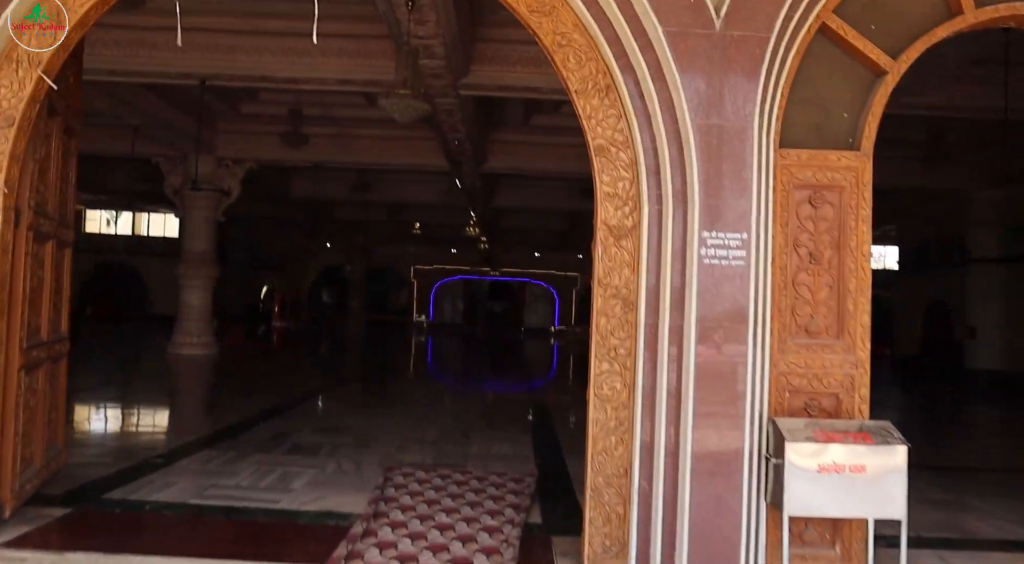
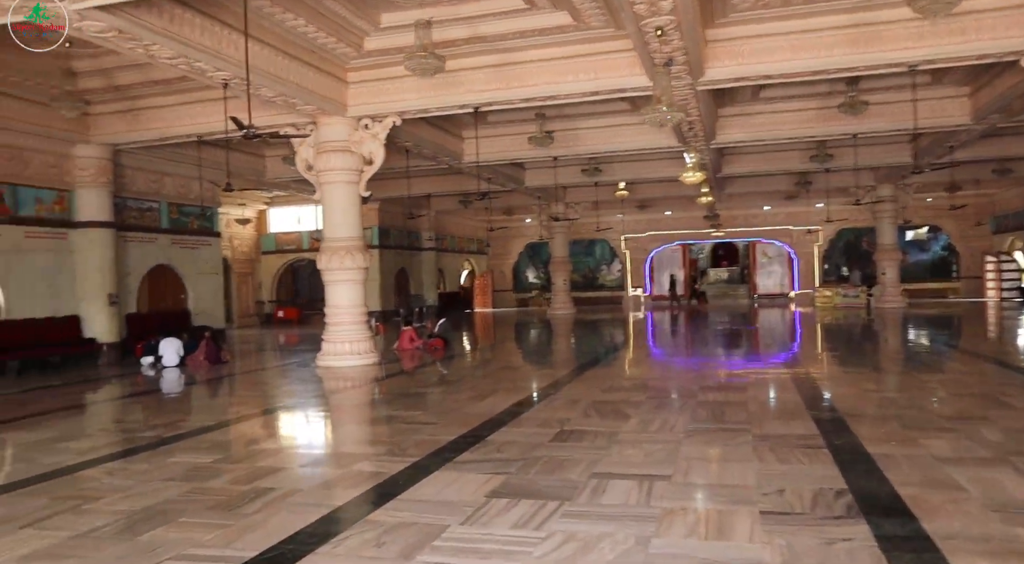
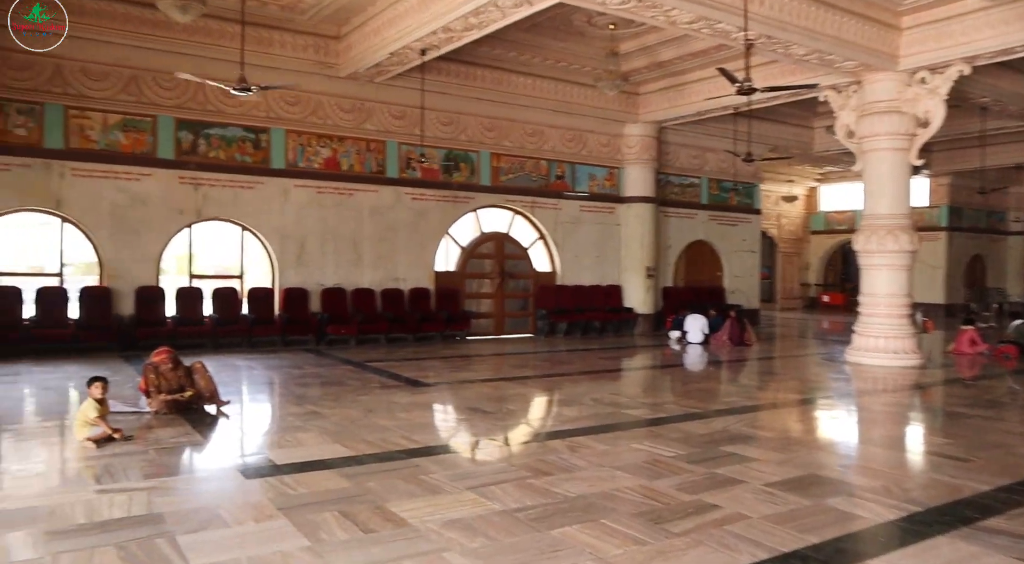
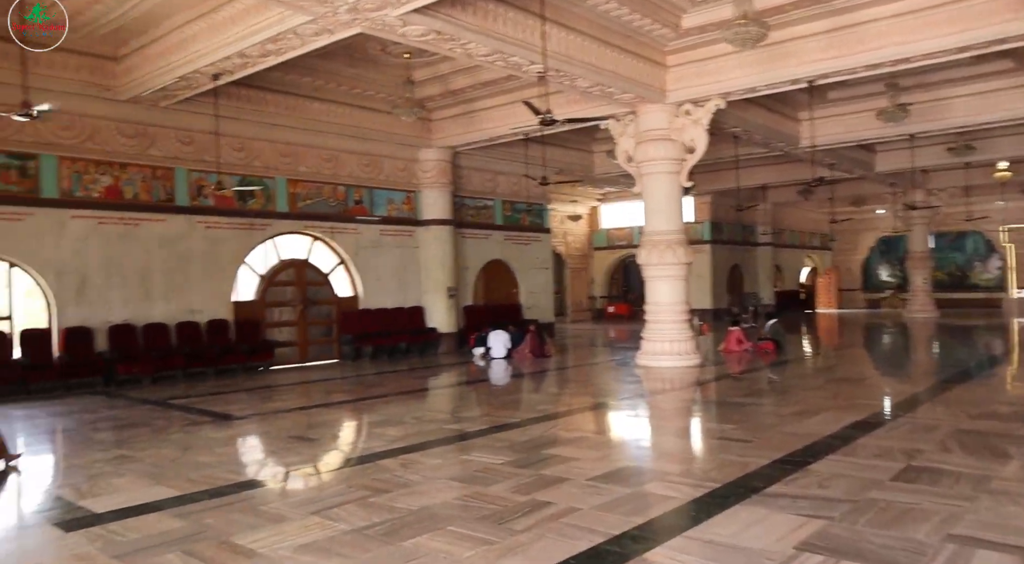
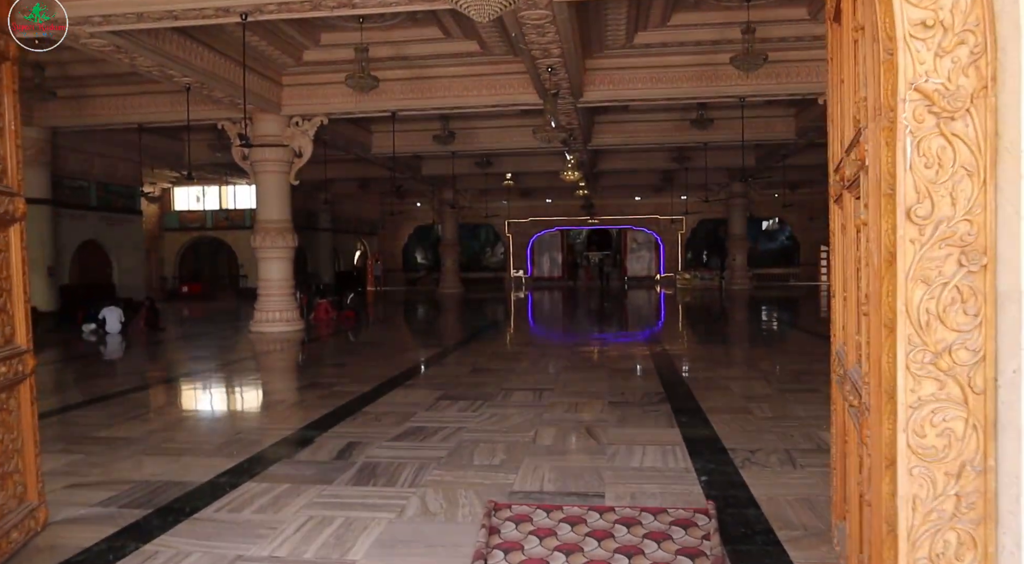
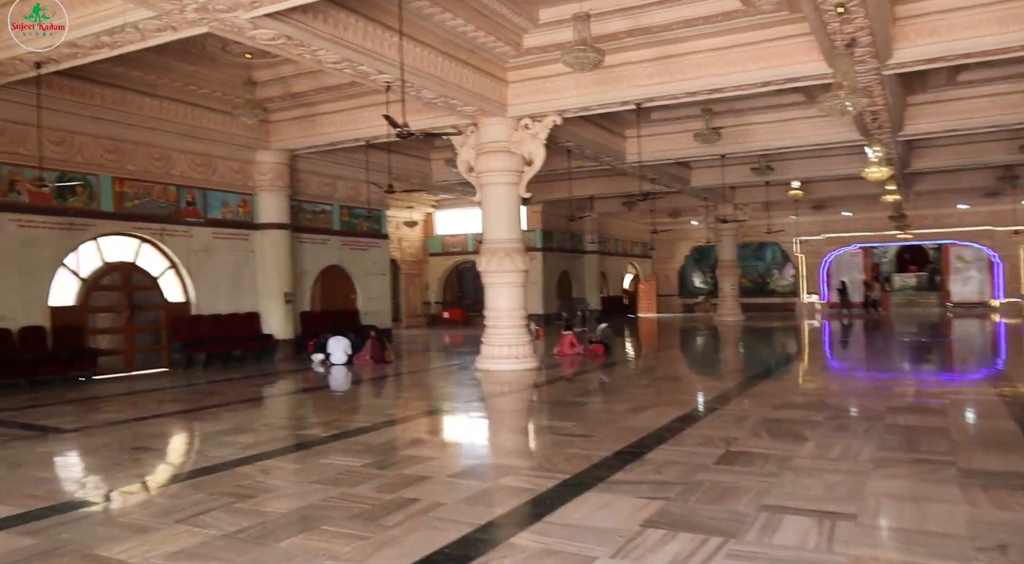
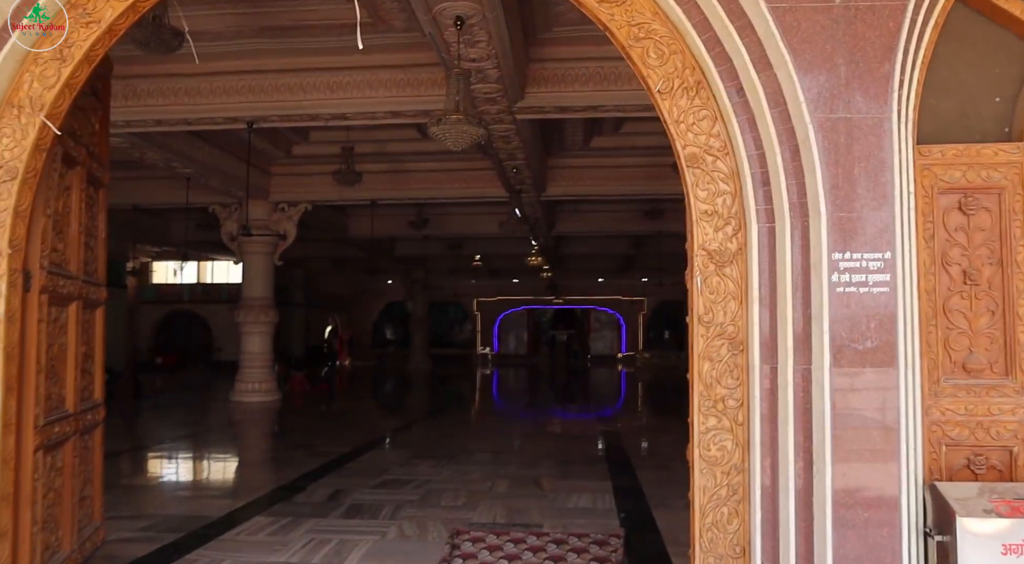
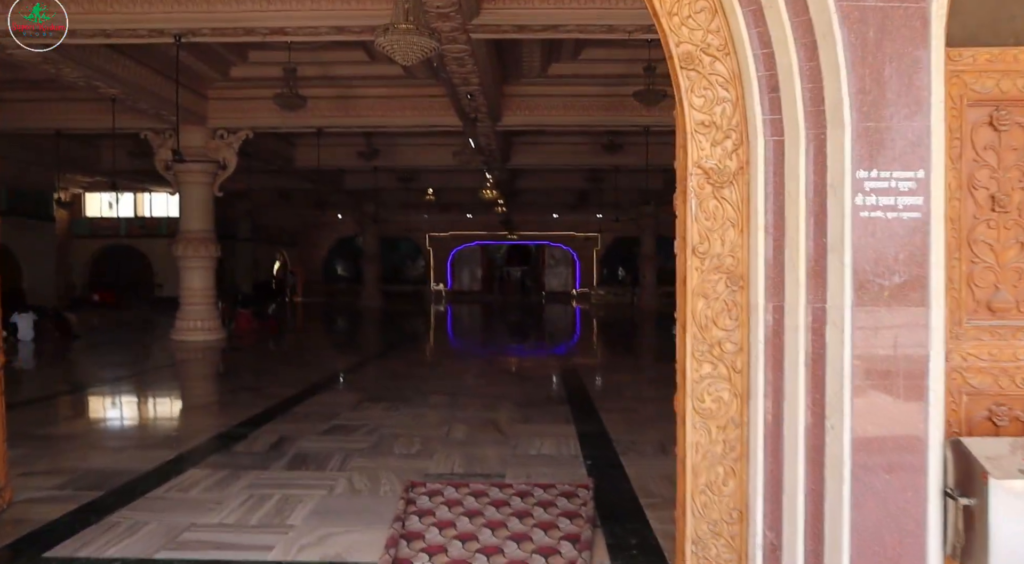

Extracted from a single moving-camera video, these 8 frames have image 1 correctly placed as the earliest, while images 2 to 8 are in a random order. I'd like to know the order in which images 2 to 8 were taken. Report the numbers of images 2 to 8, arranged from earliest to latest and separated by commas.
7, 8, 5, 2, 6, 4, 3
